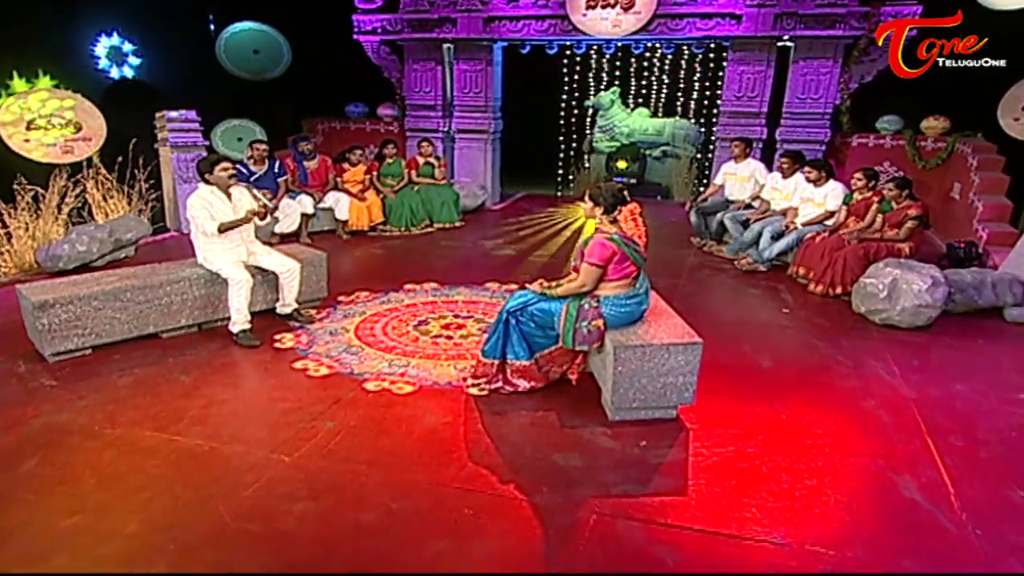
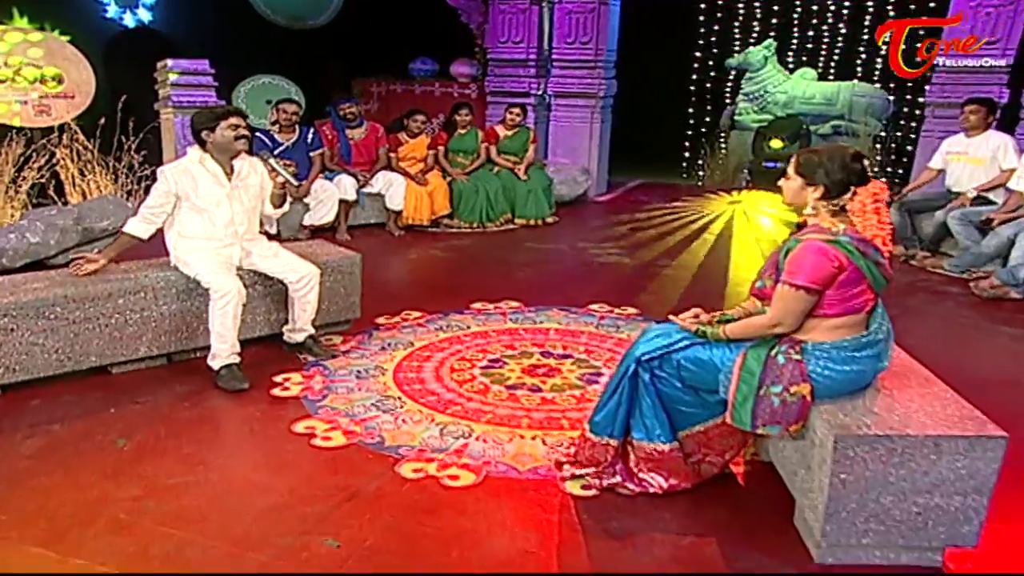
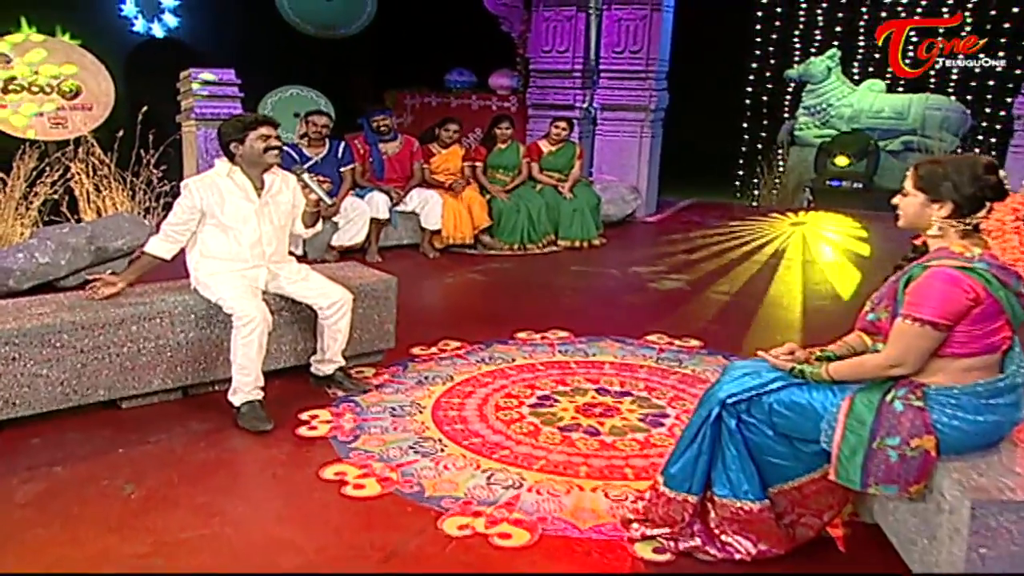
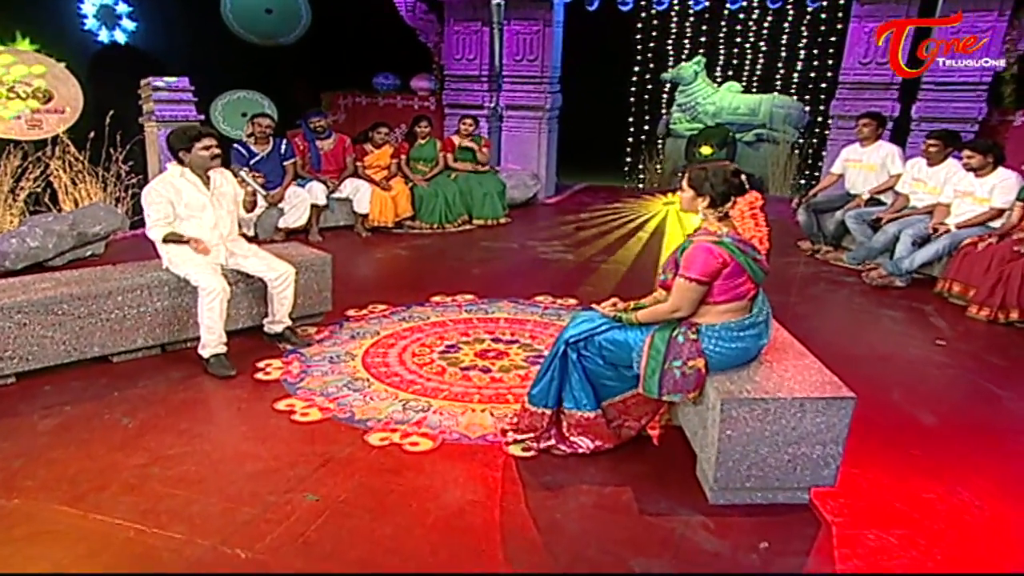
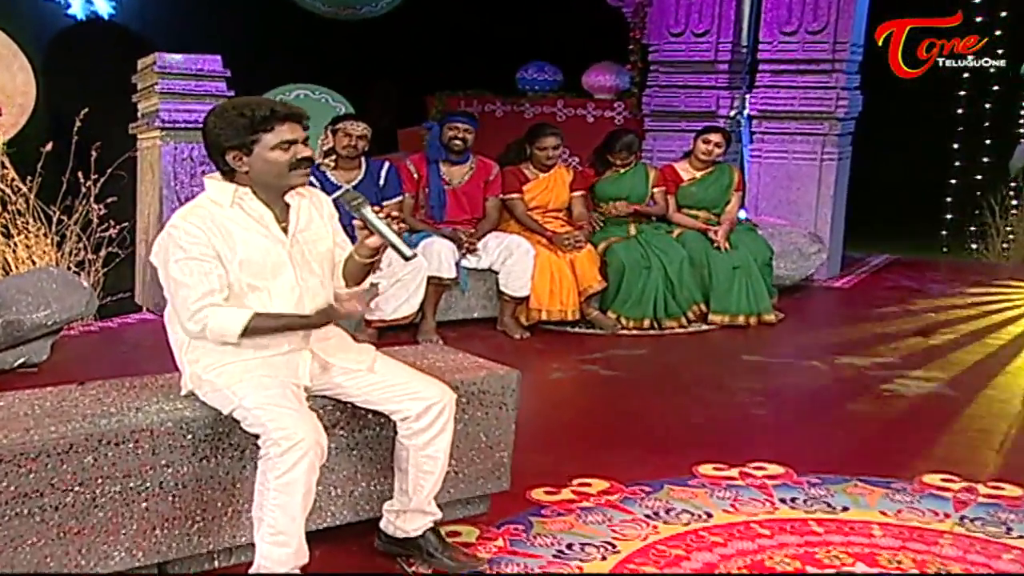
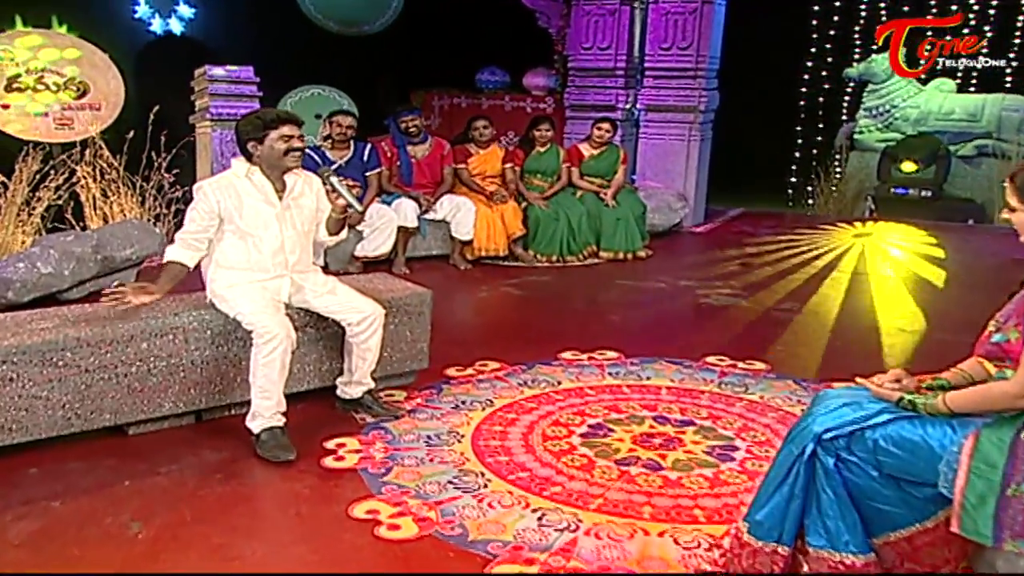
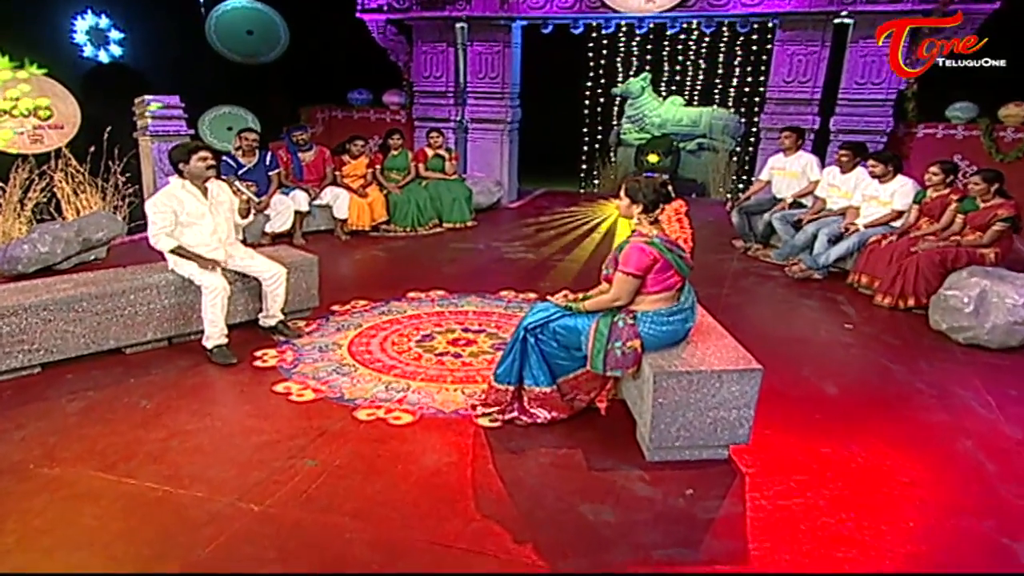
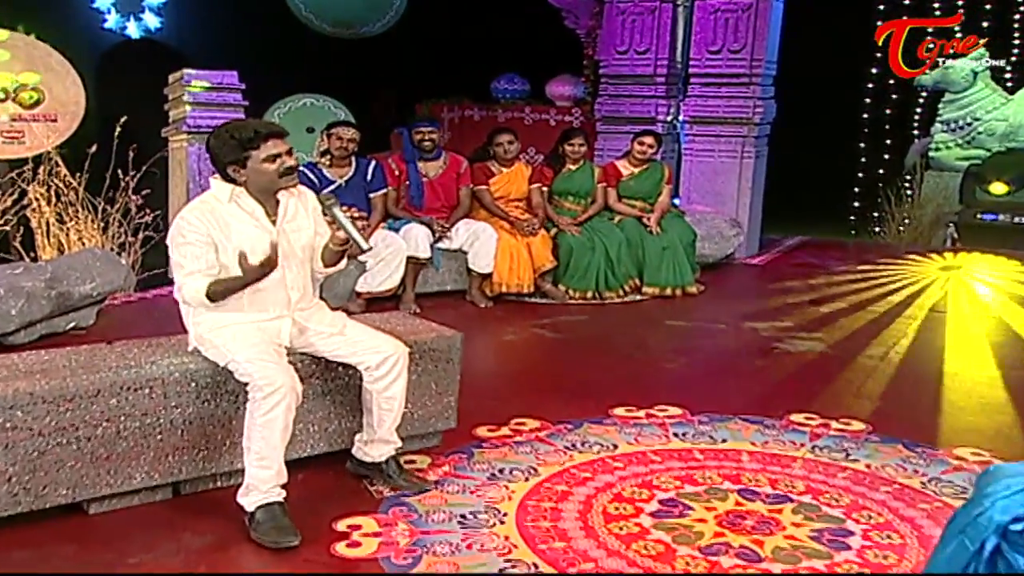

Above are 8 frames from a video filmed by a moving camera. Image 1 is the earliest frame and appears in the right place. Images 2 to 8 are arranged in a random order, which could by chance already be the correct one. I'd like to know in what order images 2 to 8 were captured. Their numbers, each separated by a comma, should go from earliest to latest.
7, 4, 2, 3, 6, 8, 5
